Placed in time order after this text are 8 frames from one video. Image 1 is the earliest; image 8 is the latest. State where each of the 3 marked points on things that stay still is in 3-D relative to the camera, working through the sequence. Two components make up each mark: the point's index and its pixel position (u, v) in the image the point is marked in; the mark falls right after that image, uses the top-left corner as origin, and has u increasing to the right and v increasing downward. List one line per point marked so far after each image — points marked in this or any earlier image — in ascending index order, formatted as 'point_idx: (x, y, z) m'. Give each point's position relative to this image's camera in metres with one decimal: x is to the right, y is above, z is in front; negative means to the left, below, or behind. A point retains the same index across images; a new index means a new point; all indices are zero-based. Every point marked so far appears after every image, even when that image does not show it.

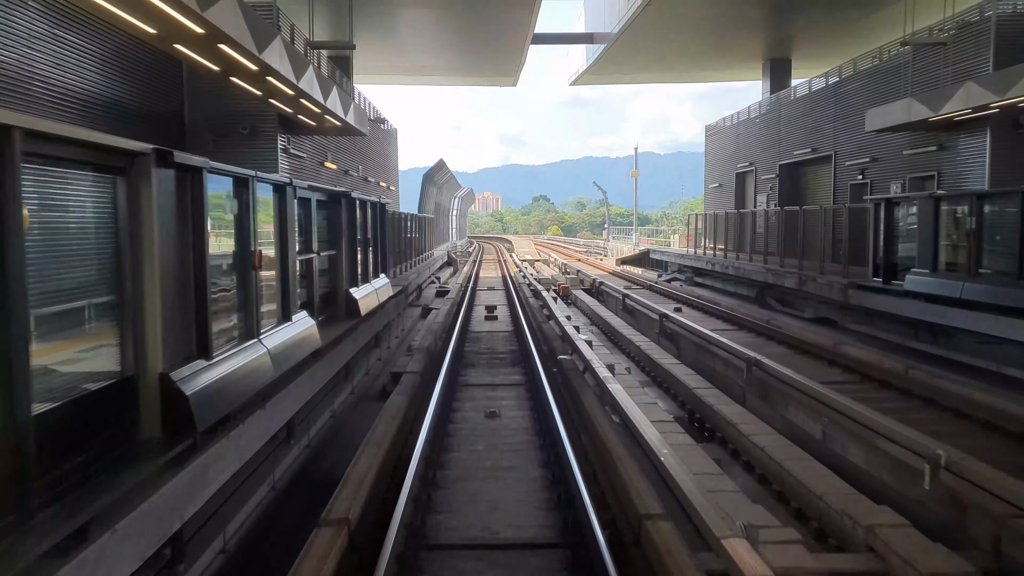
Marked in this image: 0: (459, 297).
0: (-1.5, -0.1, +19.1) m
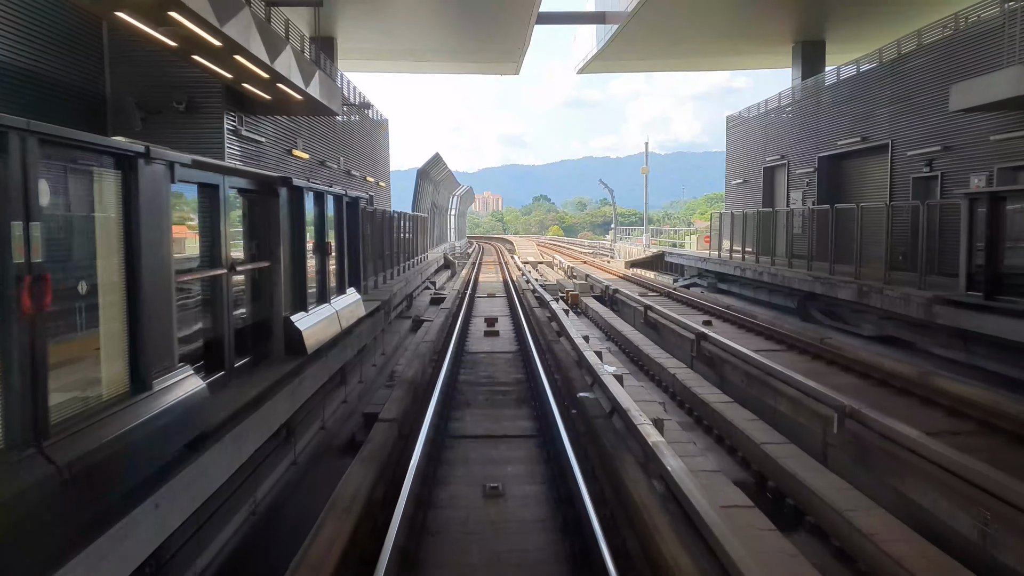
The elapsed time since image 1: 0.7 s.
0: (-1.5, -0.3, +17.0) m
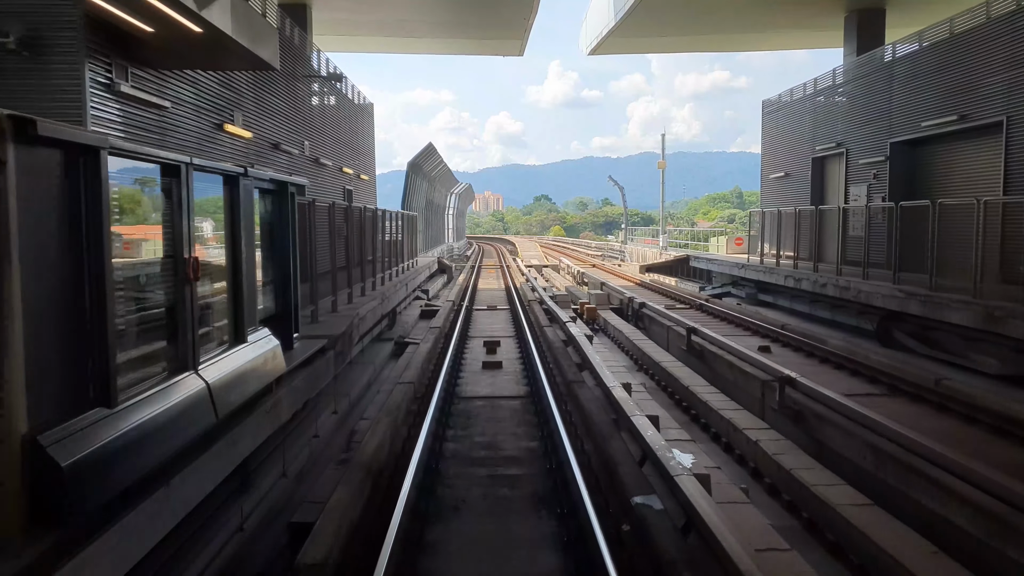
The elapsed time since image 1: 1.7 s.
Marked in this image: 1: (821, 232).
0: (-1.4, -0.6, +14.3) m
1: (+6.4, +1.2, +13.6) m
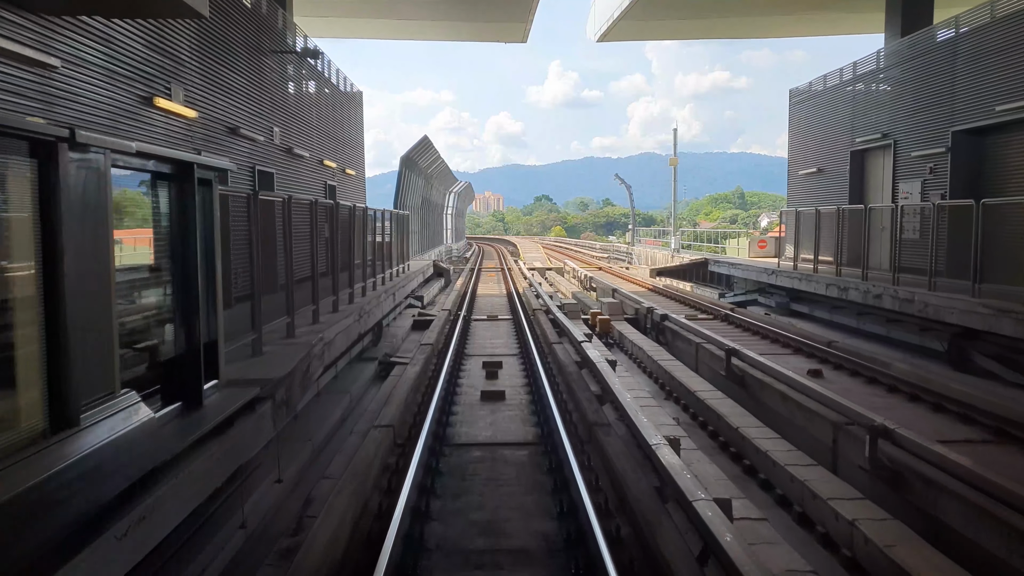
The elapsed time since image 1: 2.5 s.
0: (-1.3, -0.8, +12.6) m
1: (+6.5, +1.0, +12.0) m
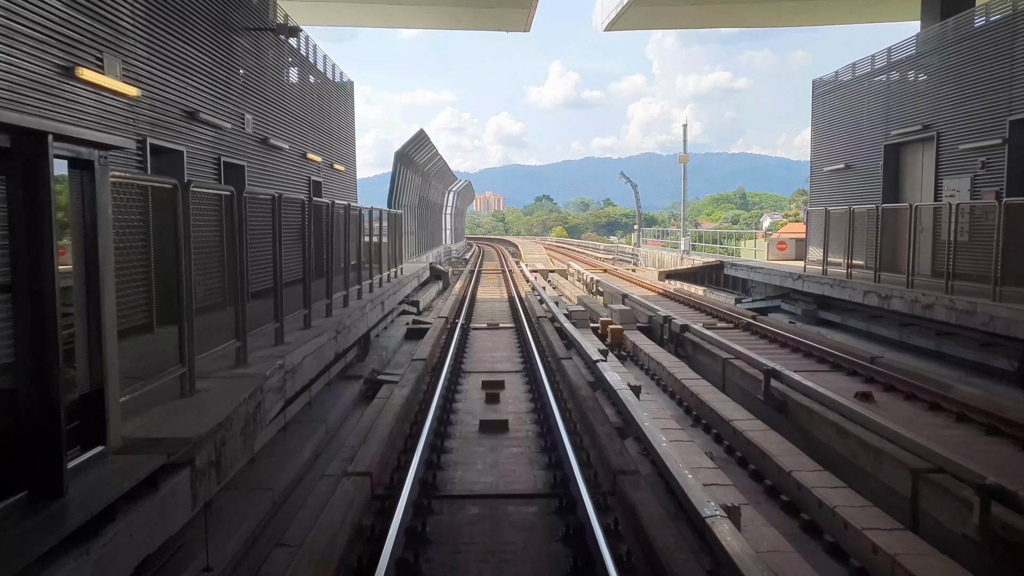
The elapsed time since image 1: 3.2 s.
0: (-1.3, -0.9, +11.5) m
1: (+6.5, +0.9, +10.8) m
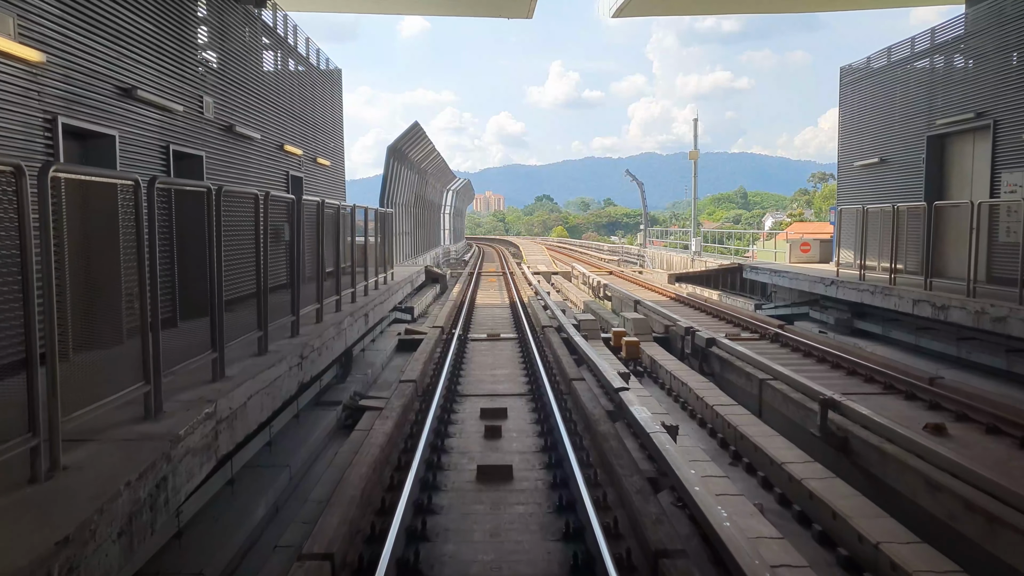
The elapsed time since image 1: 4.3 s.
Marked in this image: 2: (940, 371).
0: (-1.2, -1.0, +10.2) m
1: (+6.6, +0.8, +9.5) m
2: (+5.6, -1.1, +8.6) m
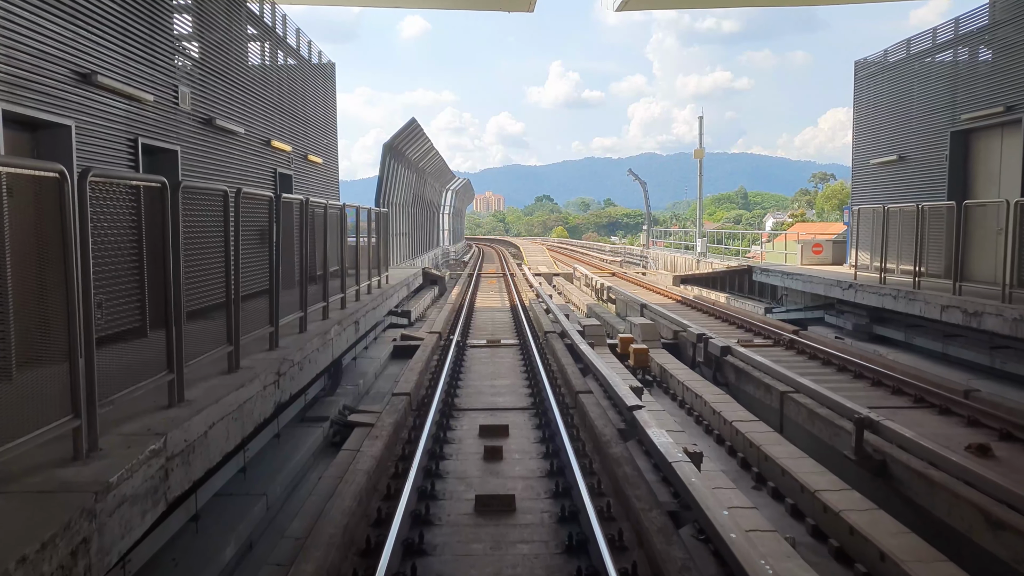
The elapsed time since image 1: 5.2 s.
0: (-1.2, -1.1, +9.6) m
1: (+6.6, +0.7, +8.9) m
2: (+5.6, -1.1, +8.0) m
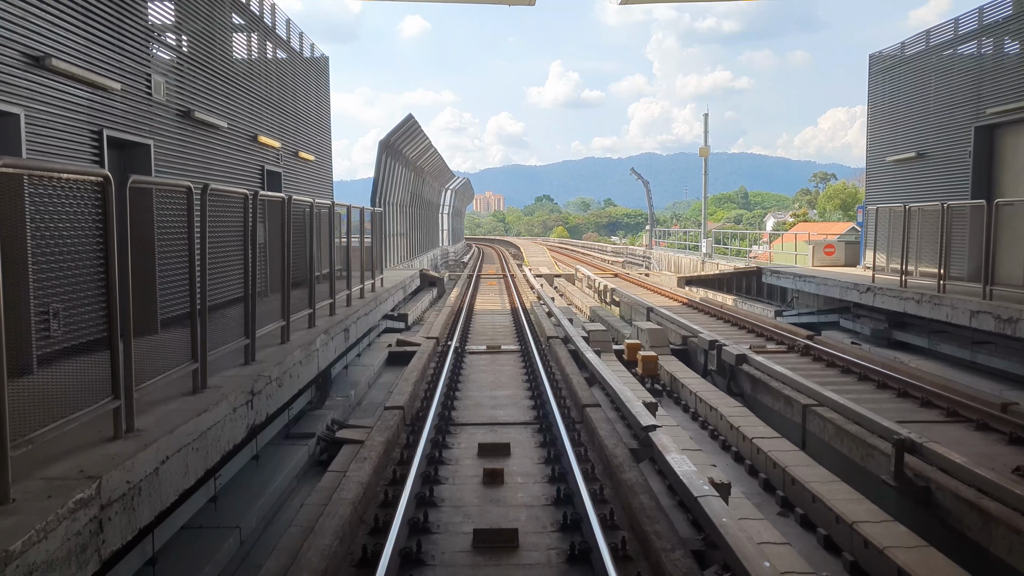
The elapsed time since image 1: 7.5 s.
0: (-1.2, -1.1, +9.1) m
1: (+6.6, +0.6, +8.4) m
2: (+5.6, -1.2, +7.4) m
